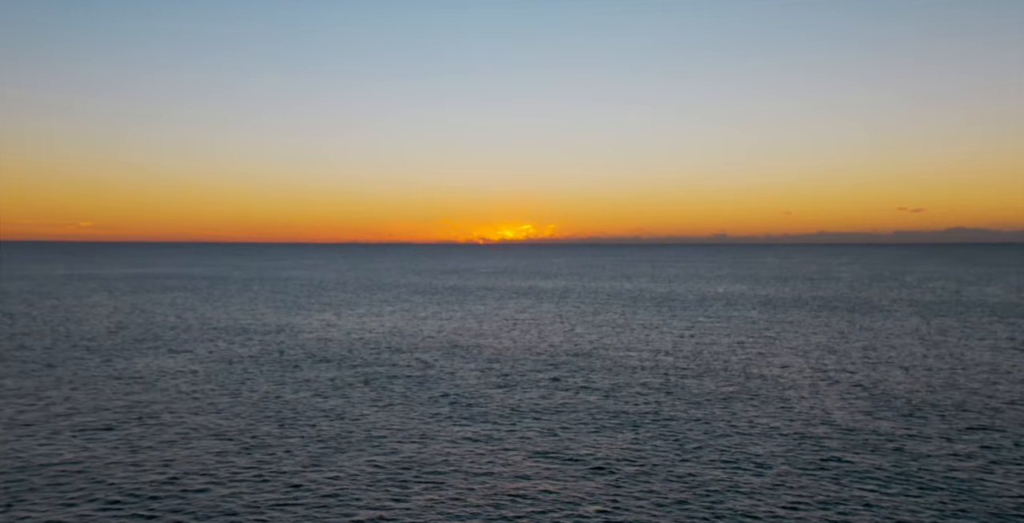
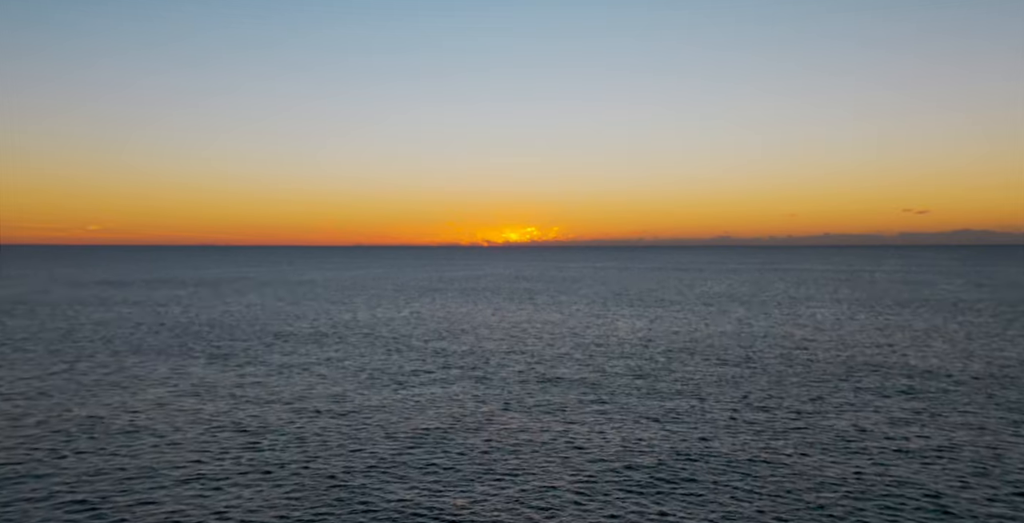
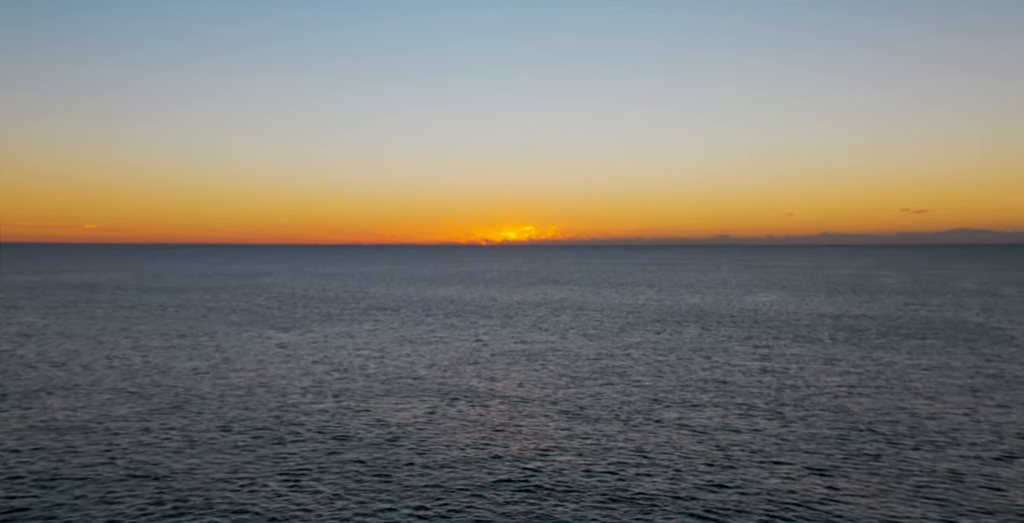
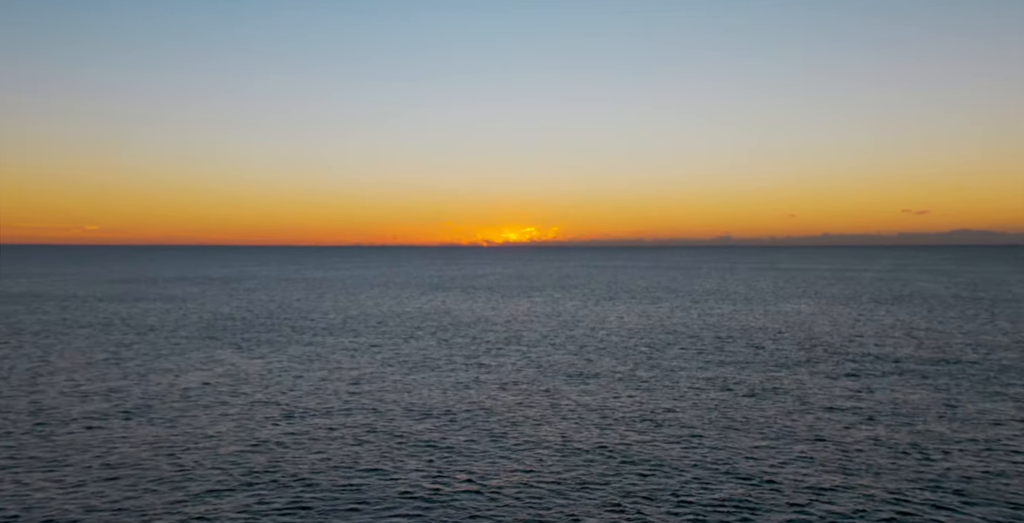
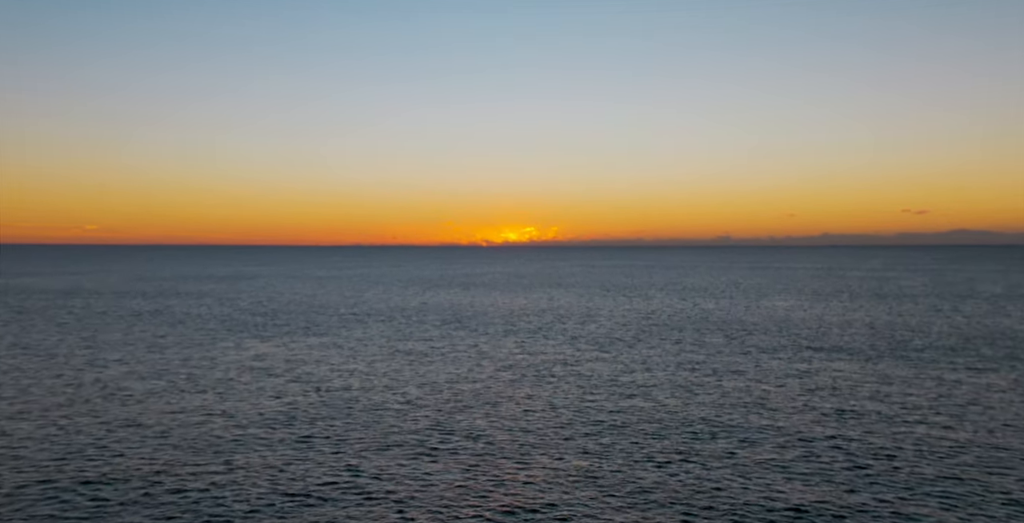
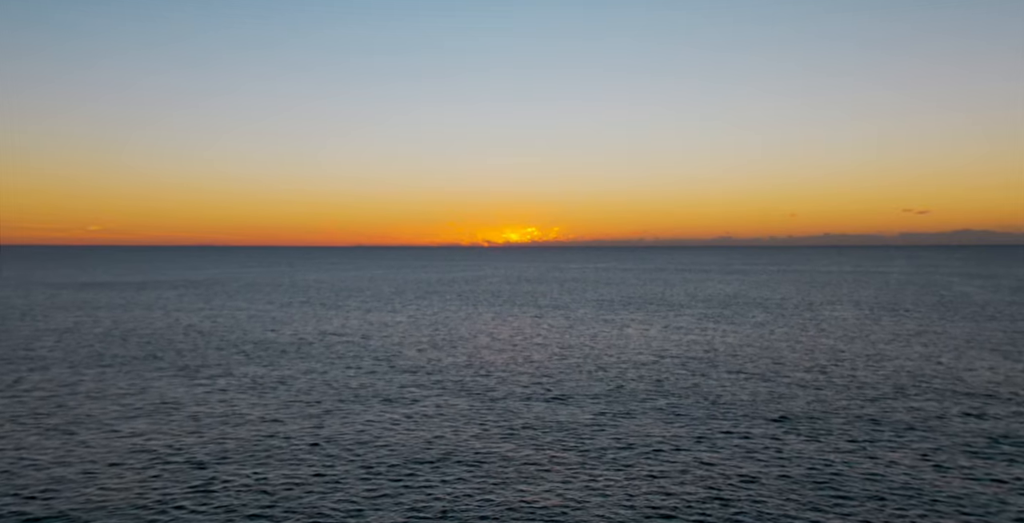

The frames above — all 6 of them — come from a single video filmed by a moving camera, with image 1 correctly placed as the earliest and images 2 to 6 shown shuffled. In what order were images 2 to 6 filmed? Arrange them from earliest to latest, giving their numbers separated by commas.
3, 5, 4, 2, 6
